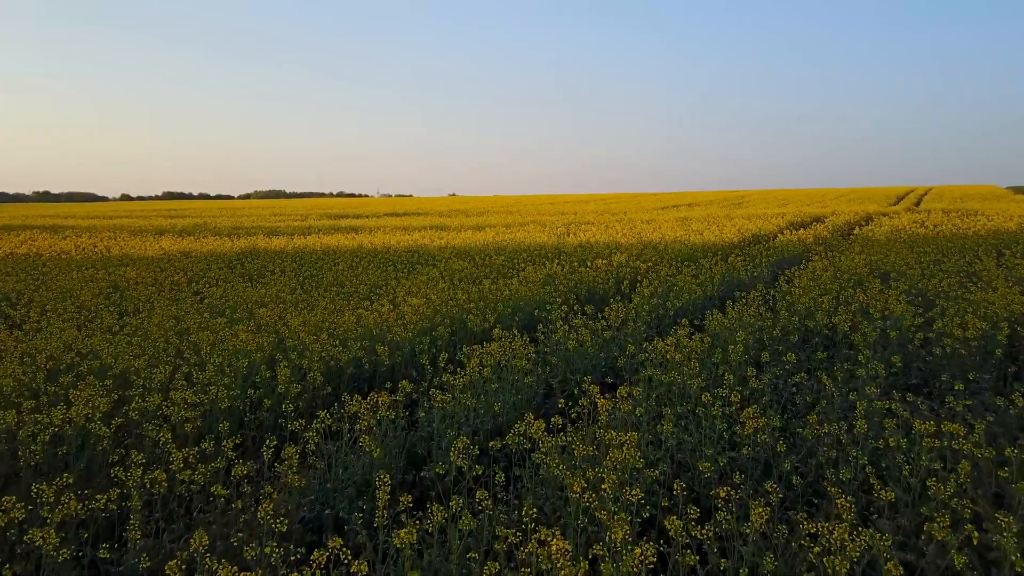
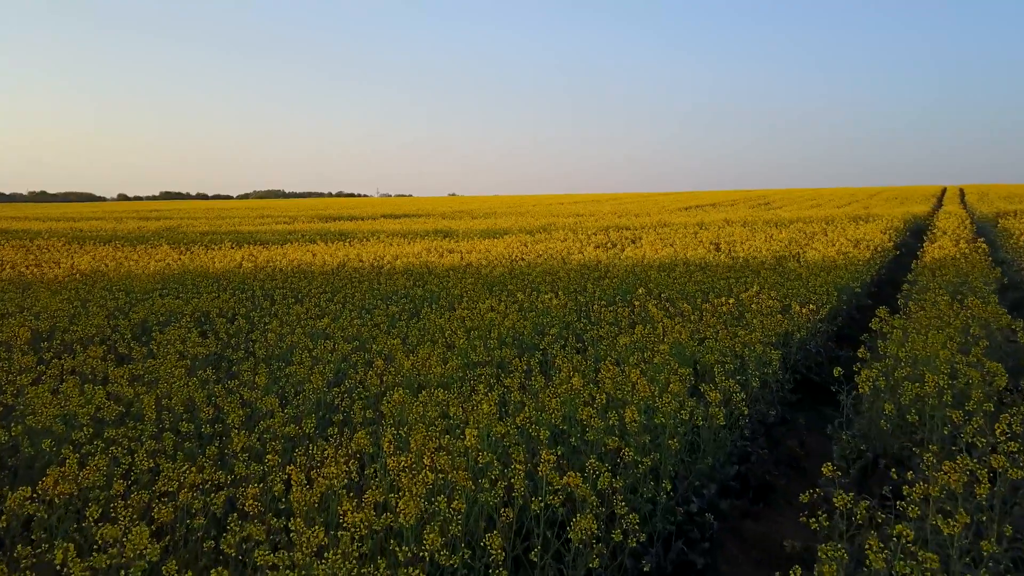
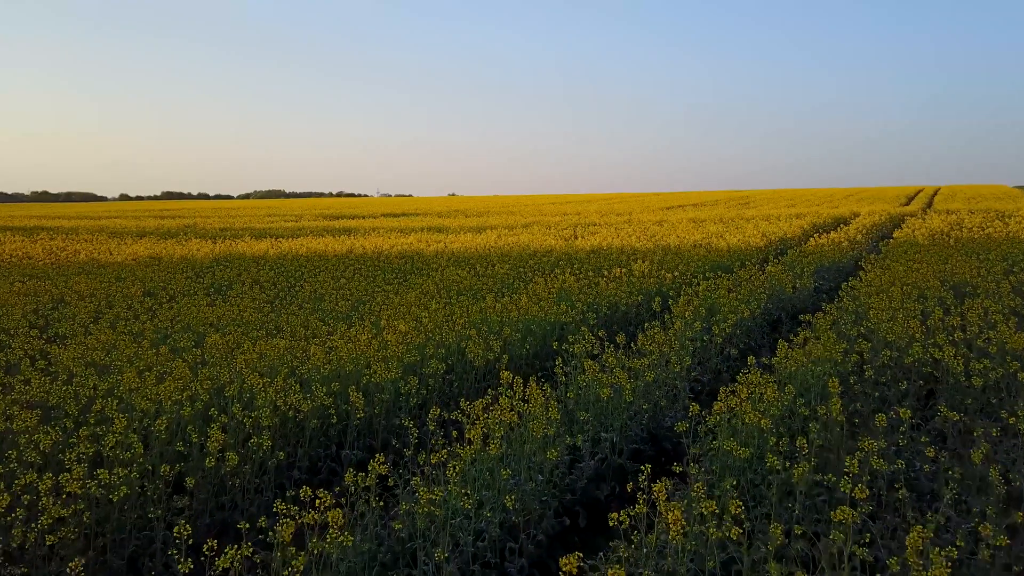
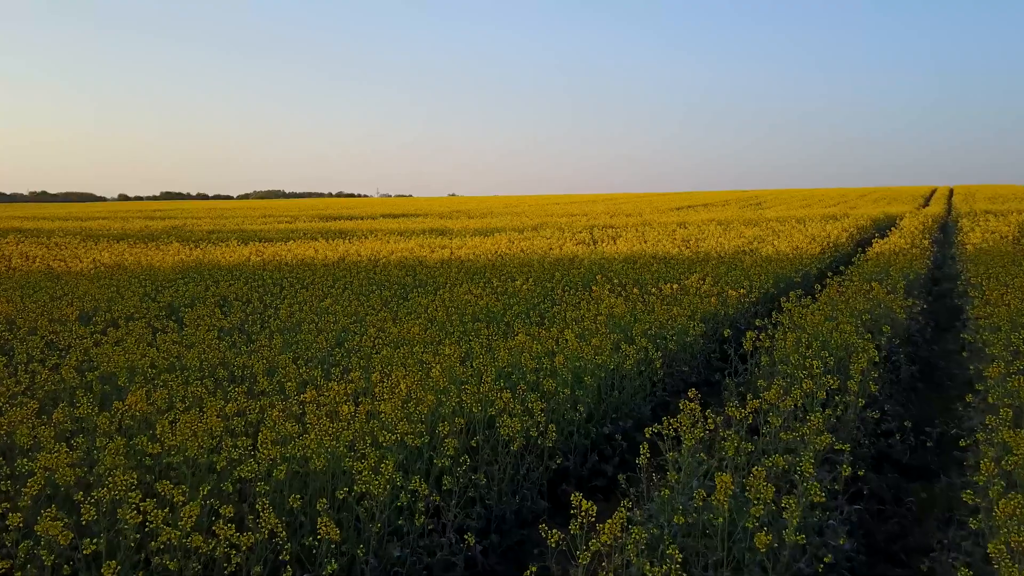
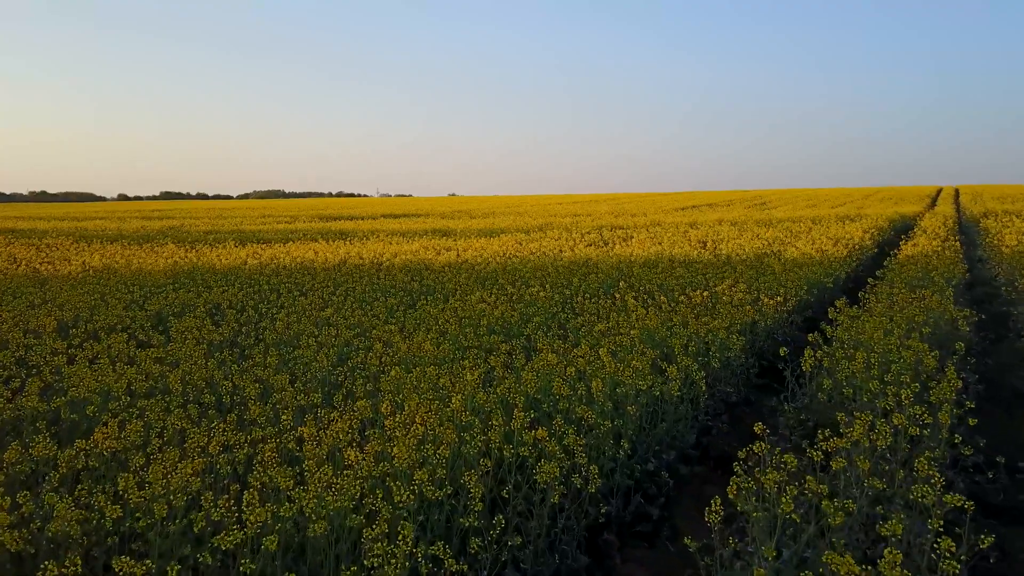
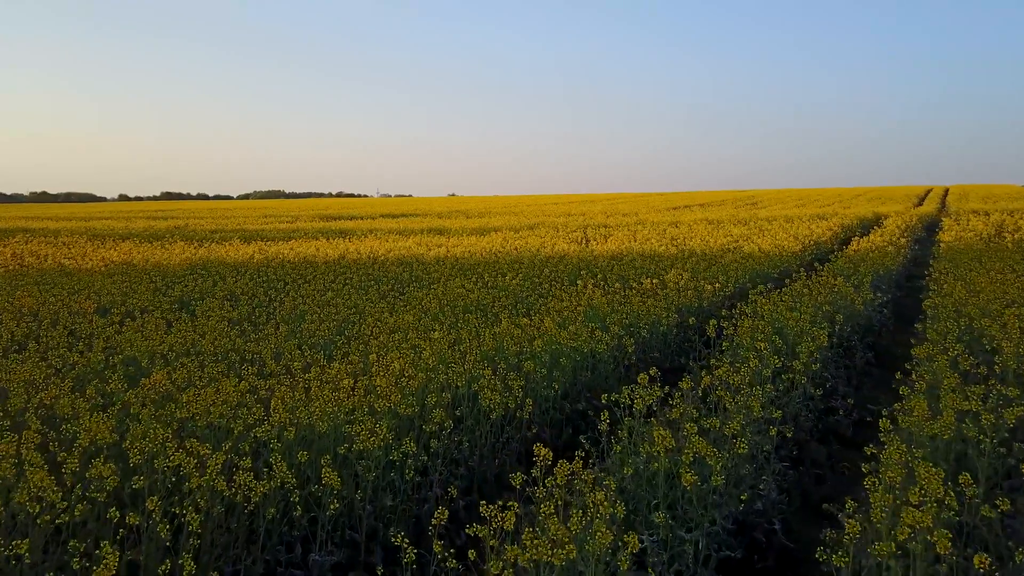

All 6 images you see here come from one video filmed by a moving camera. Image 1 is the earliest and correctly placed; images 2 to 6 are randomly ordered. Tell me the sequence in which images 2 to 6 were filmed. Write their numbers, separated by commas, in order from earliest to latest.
3, 6, 4, 5, 2
